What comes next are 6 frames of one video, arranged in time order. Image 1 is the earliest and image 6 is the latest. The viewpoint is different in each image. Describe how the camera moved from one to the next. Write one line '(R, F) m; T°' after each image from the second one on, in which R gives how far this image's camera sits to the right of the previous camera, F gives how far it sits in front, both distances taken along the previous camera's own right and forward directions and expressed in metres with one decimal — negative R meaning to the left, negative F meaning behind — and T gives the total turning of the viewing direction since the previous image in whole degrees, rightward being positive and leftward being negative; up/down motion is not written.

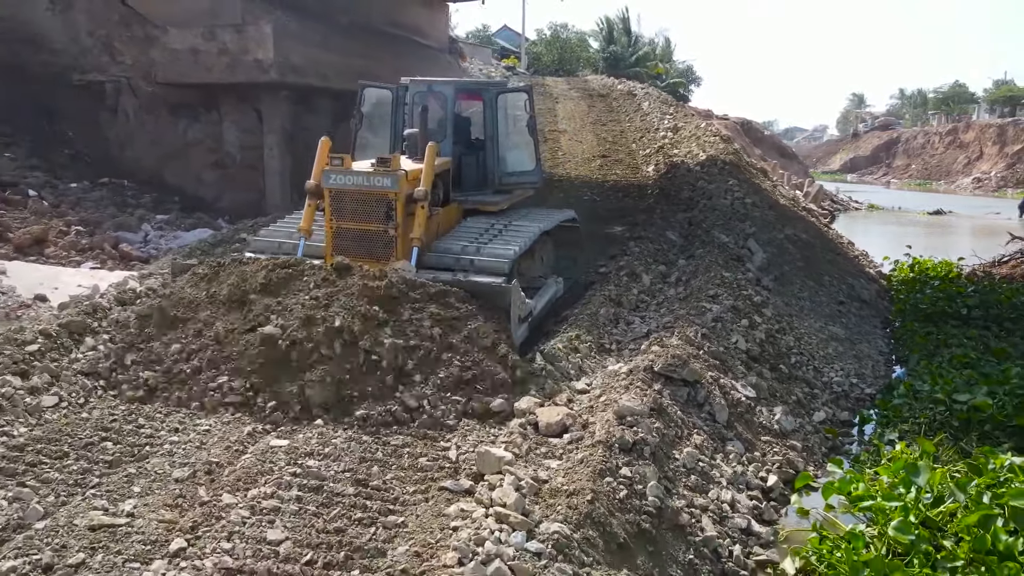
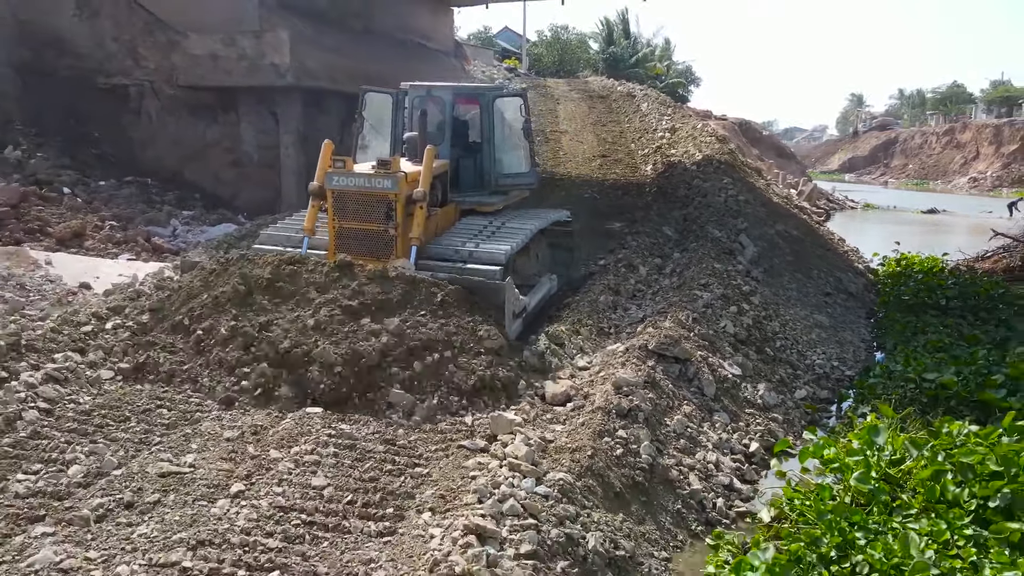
(-0.1, -0.5) m; 0°
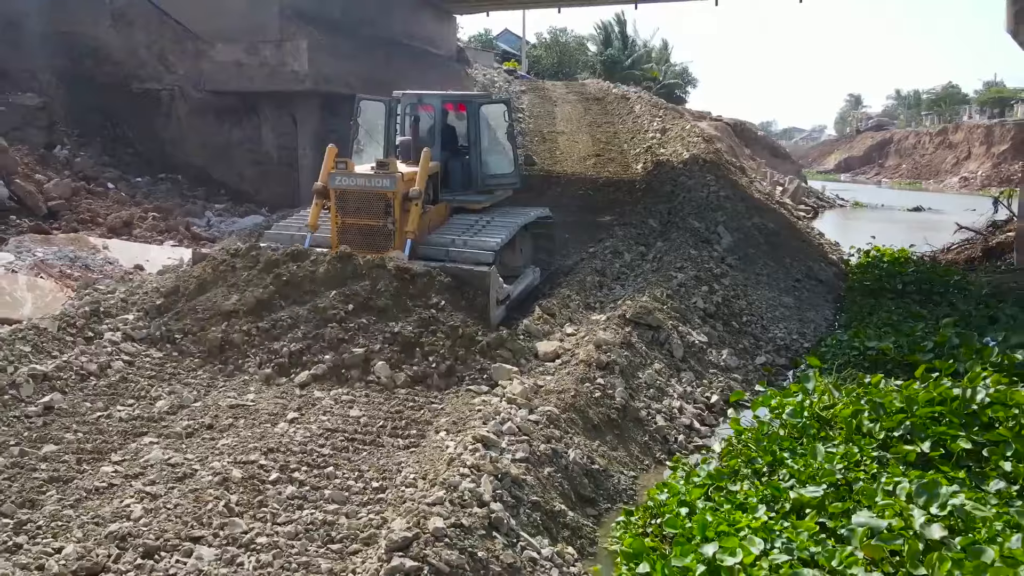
(0.0, -1.0) m; 0°
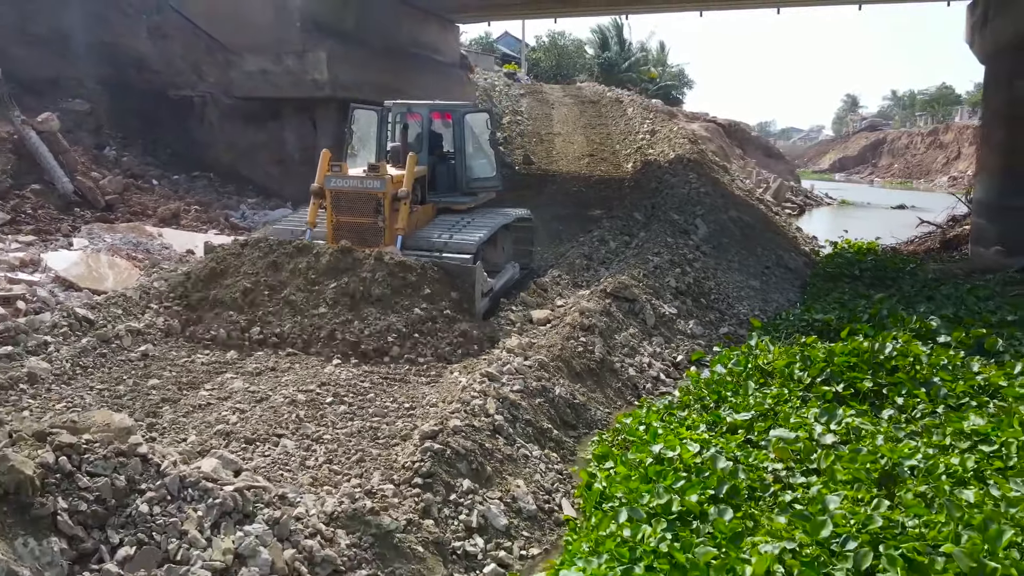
(0.0, -1.3) m; 0°
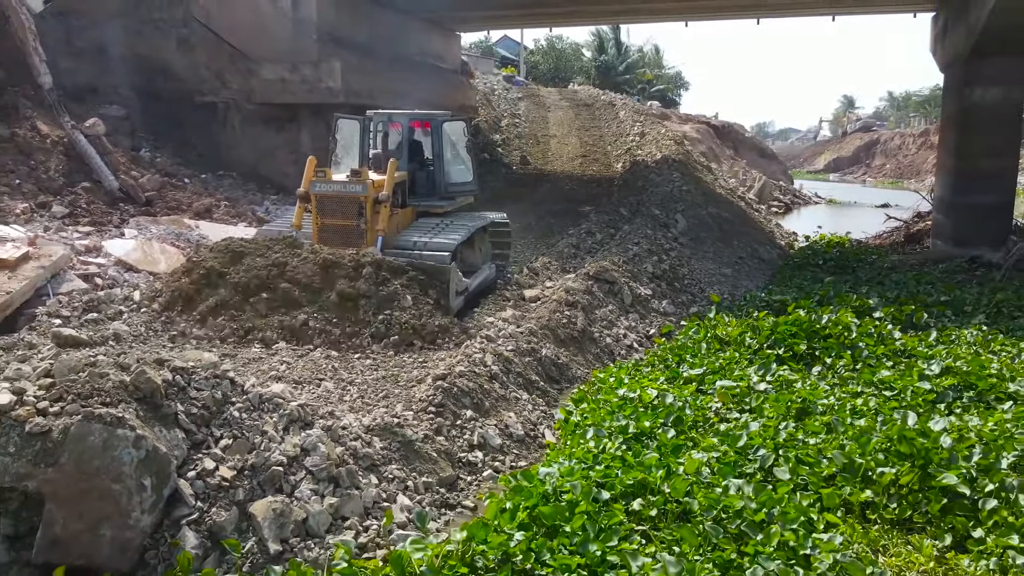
(+0.1, -1.2) m; 0°
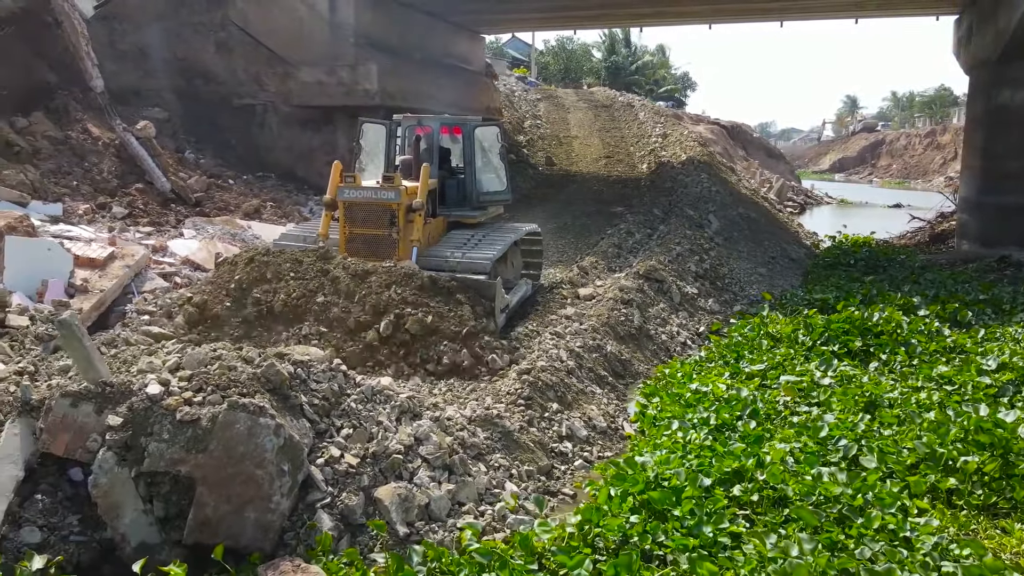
(-0.7, -0.2) m; 0°
